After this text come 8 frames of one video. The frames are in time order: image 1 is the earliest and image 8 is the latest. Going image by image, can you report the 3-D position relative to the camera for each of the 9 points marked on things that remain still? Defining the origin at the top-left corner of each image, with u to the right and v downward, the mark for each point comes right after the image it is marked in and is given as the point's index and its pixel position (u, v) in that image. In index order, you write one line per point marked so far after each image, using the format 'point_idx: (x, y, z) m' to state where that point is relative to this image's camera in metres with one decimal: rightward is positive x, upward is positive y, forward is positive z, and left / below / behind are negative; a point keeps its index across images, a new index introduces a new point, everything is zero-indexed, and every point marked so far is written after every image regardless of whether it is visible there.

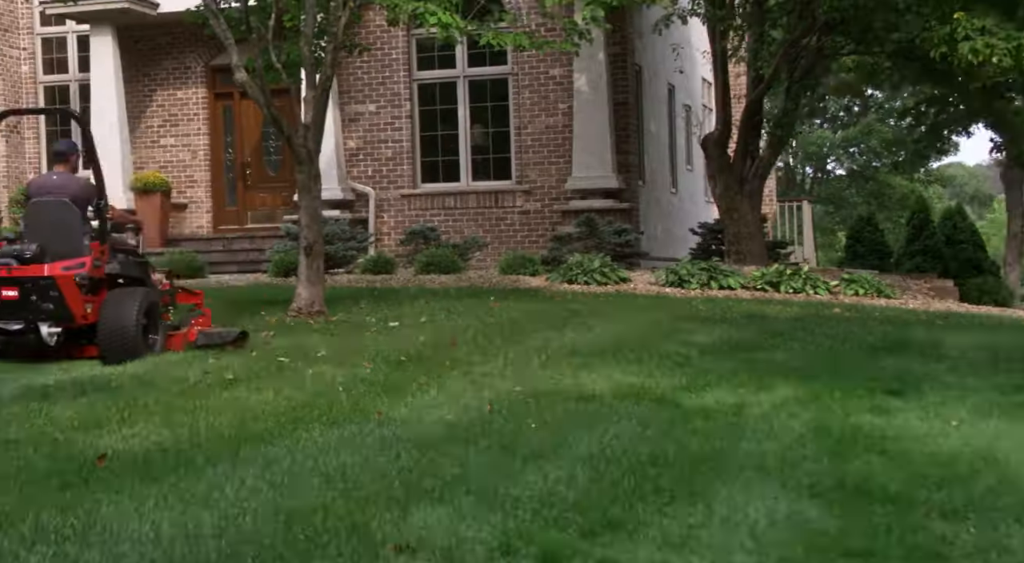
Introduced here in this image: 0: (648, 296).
0: (+1.4, -0.1, +12.8) m
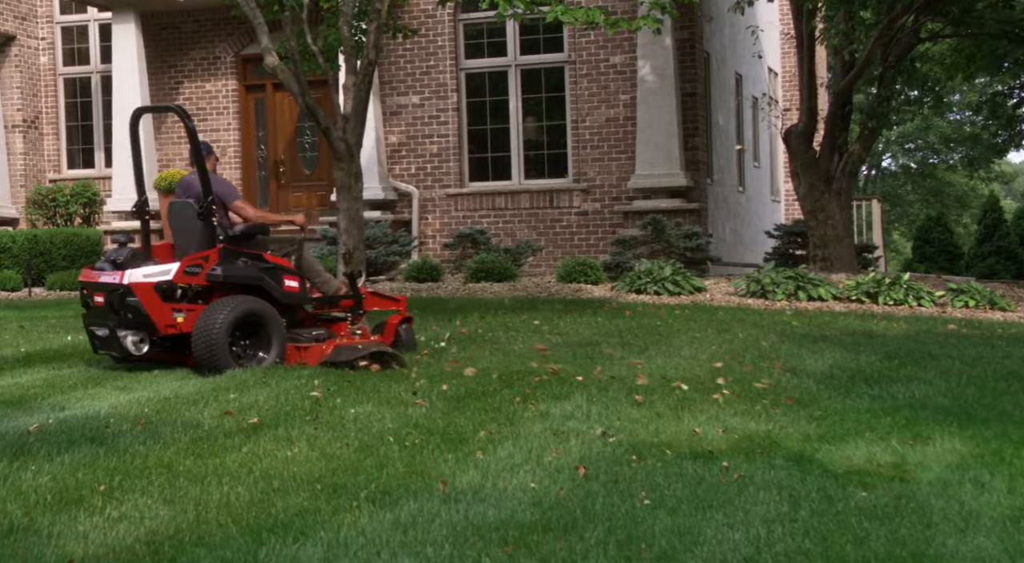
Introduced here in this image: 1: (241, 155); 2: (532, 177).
0: (+2.0, -0.3, +11.3) m
1: (-3.7, +1.7, +16.5) m
2: (+0.3, +1.4, +15.7) m
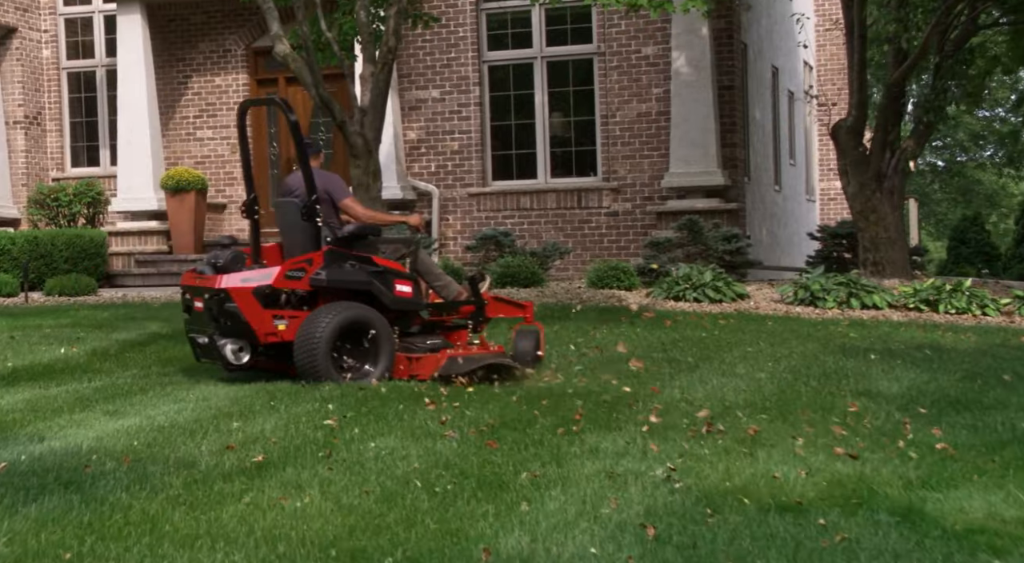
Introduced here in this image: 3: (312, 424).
0: (+2.3, -0.3, +10.4) m
1: (-3.4, +1.7, +15.7) m
2: (+0.6, +1.3, +14.9) m
3: (-1.0, -0.7, +6.0) m
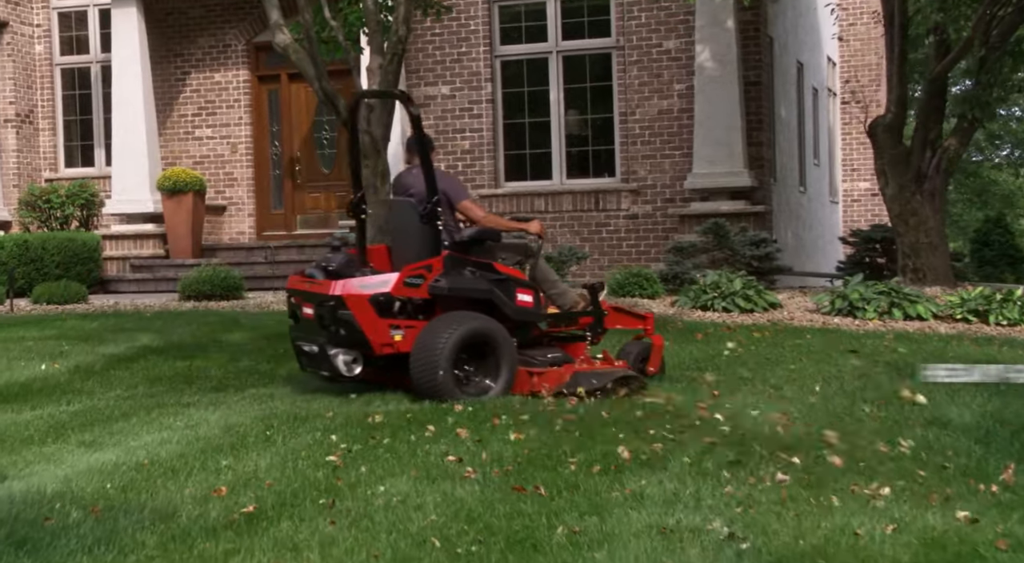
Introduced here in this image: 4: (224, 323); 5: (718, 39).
0: (+2.4, -0.4, +9.7) m
1: (-3.2, +1.6, +15.0) m
2: (+0.7, +1.2, +14.1) m
3: (-0.9, -0.8, +5.3) m
4: (-2.5, -0.3, +10.3) m
5: (+2.3, +2.7, +13.1) m
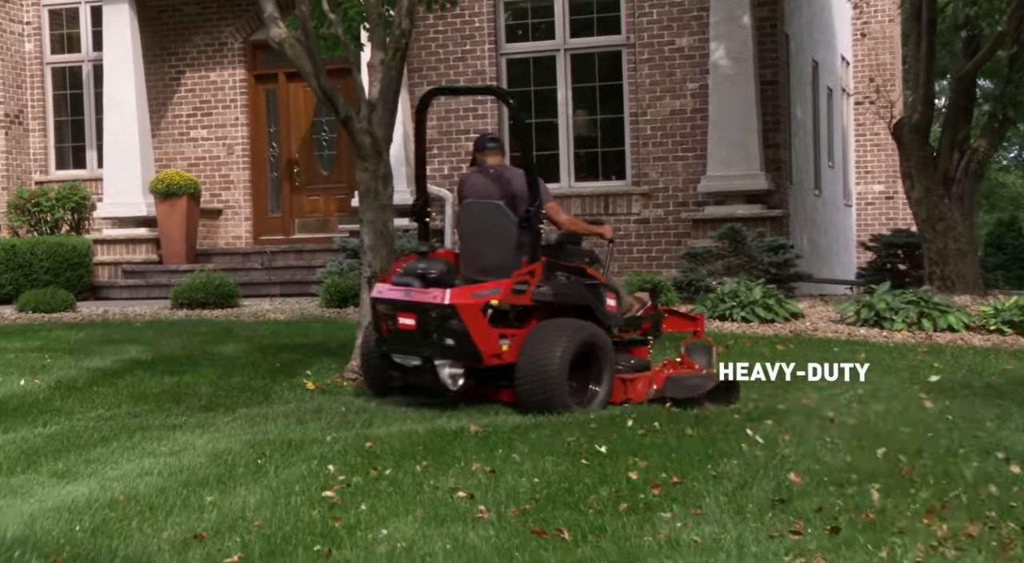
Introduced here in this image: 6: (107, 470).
0: (+2.5, -0.5, +9.2) m
1: (-3.2, +1.5, +14.5) m
2: (+0.8, +1.2, +13.6) m
3: (-0.8, -0.9, +4.7) m
4: (-2.4, -0.4, +9.8) m
5: (+2.3, +2.6, +12.6) m
6: (-1.8, -0.8, +5.3) m
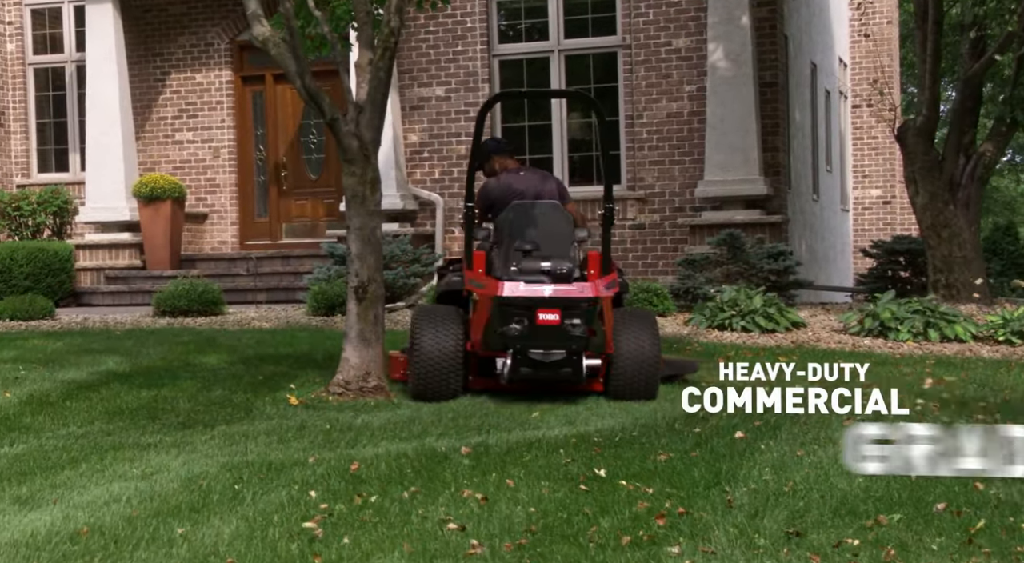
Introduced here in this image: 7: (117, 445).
0: (+2.5, -0.5, +8.8) m
1: (-3.3, +1.5, +14.1) m
2: (+0.7, +1.1, +13.3) m
3: (-0.8, -0.9, +4.4) m
4: (-2.5, -0.5, +9.4) m
5: (+2.3, +2.5, +12.3) m
6: (-1.8, -0.9, +5.0) m
7: (-2.0, -0.8, +6.0) m
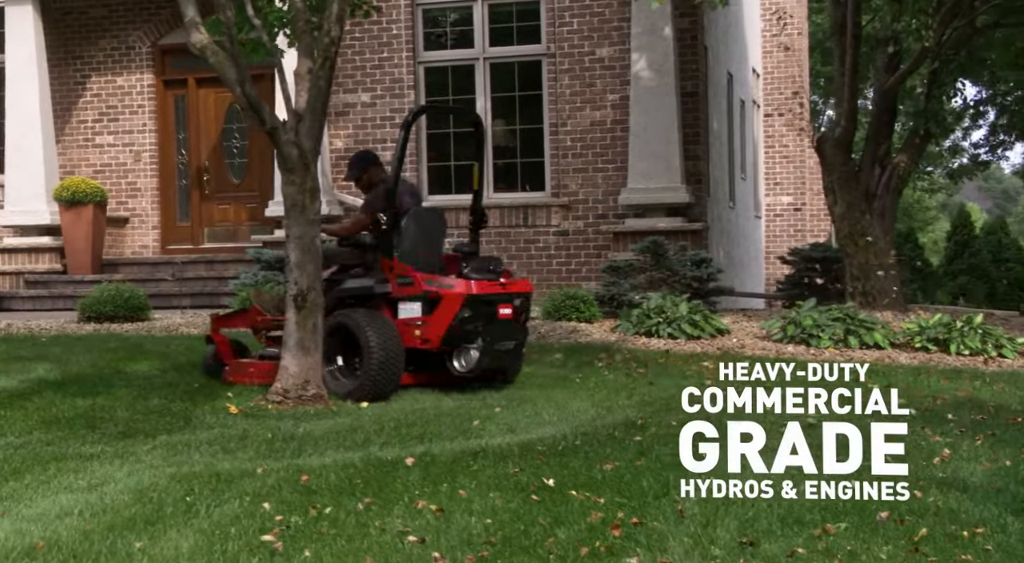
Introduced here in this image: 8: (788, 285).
0: (+2.0, -0.6, +9.1) m
1: (-4.2, +1.4, +13.9) m
2: (-0.1, +1.0, +13.3) m
3: (-1.0, -1.0, +4.4) m
4: (-3.0, -0.5, +9.3) m
5: (+1.5, +2.4, +12.5) m
6: (-2.0, -1.0, +4.9) m
7: (-2.3, -0.9, +5.9) m
8: (+3.0, 0.0, +12.9) m
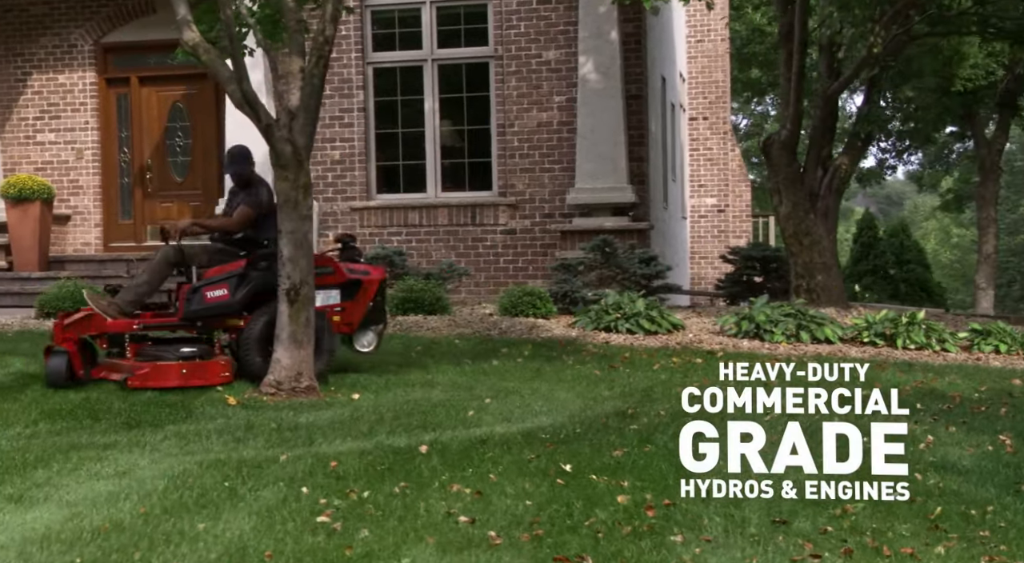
0: (+1.7, -0.6, +9.5) m
1: (-4.8, +1.4, +13.7) m
2: (-0.7, +1.0, +13.5) m
3: (-0.8, -0.9, +4.5) m
4: (-3.2, -0.5, +9.2) m
5: (+1.0, +2.5, +12.8) m
6: (-1.9, -0.9, +5.0) m
7: (-2.2, -0.8, +5.9) m
8: (+2.4, 0.0, +13.3) m
